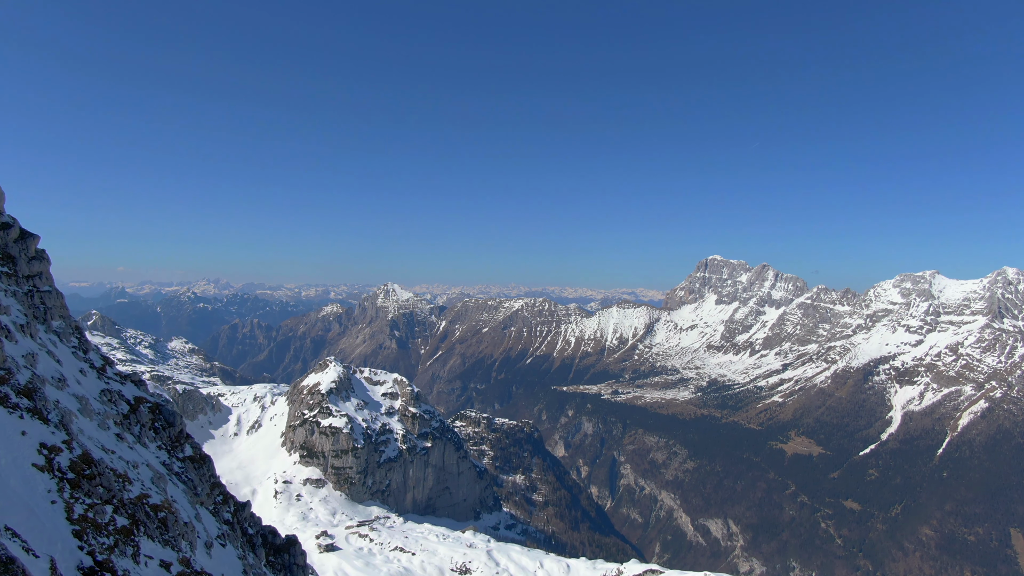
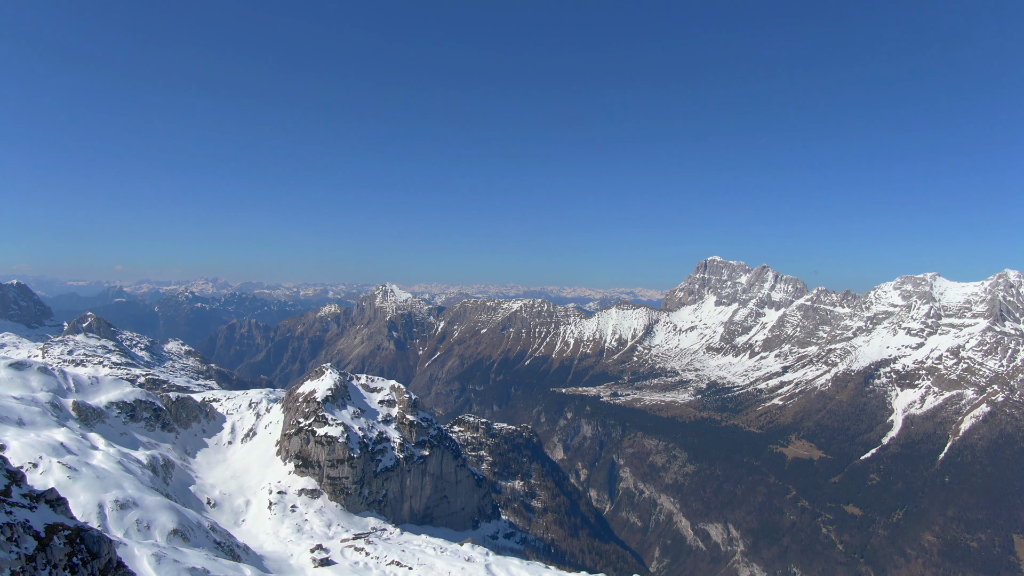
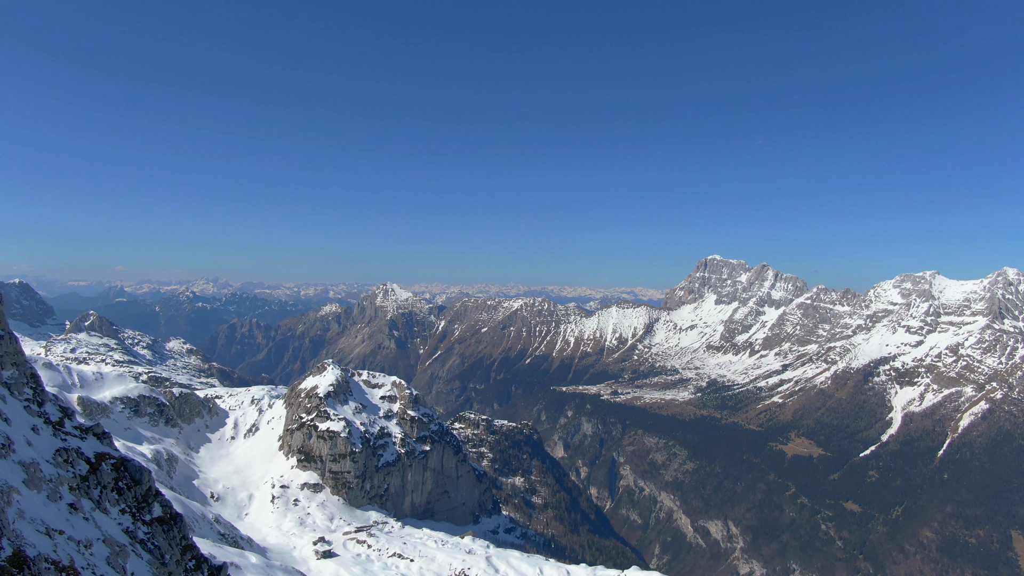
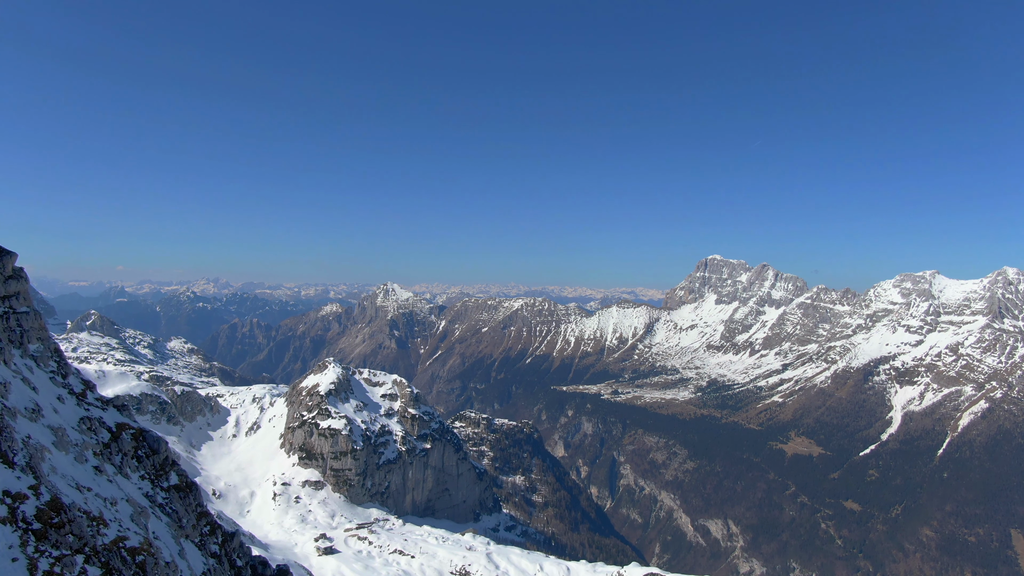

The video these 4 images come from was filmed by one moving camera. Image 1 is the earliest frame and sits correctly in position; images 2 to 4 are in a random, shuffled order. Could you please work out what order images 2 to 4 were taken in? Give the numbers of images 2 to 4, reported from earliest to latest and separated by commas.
4, 3, 2
